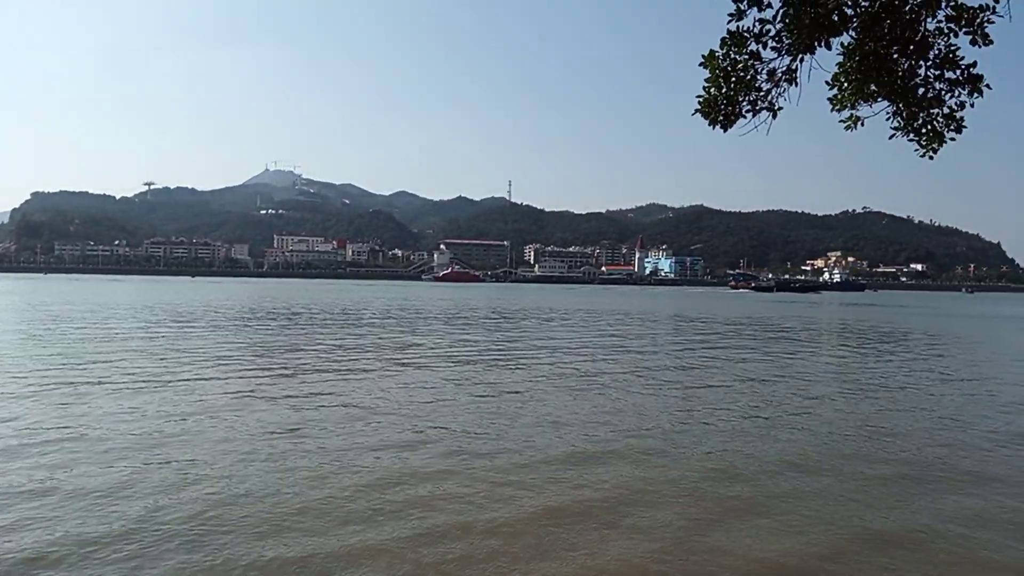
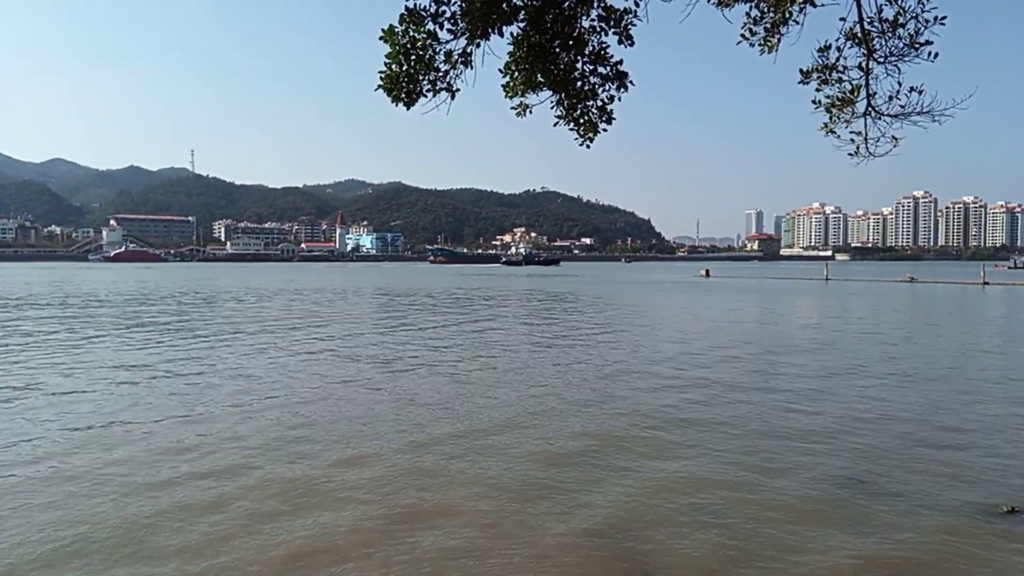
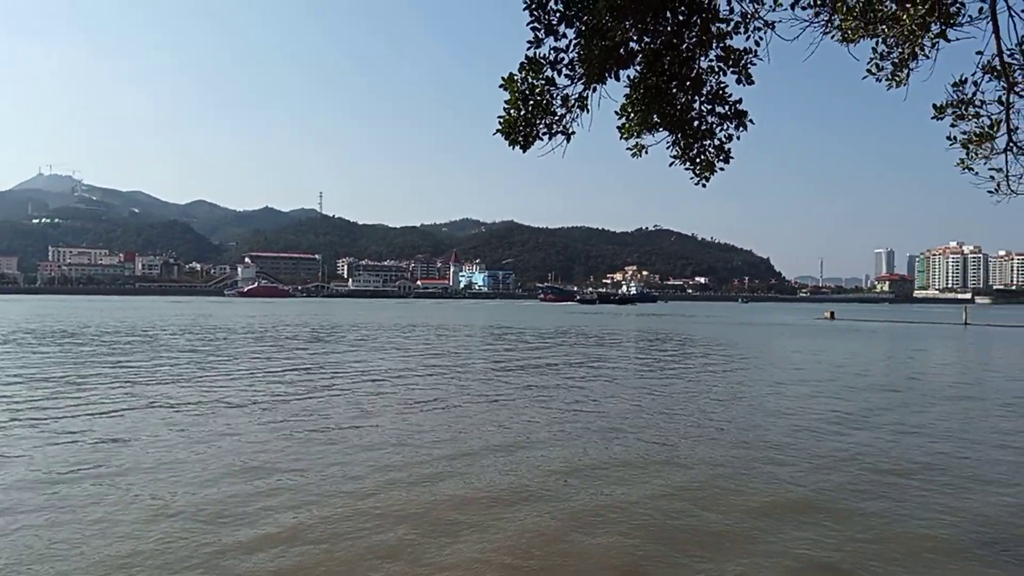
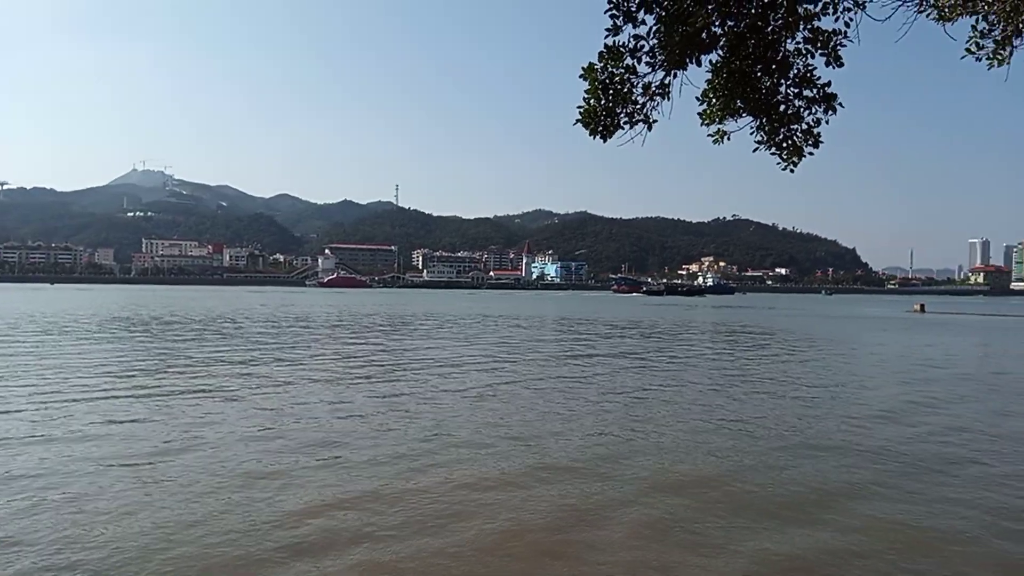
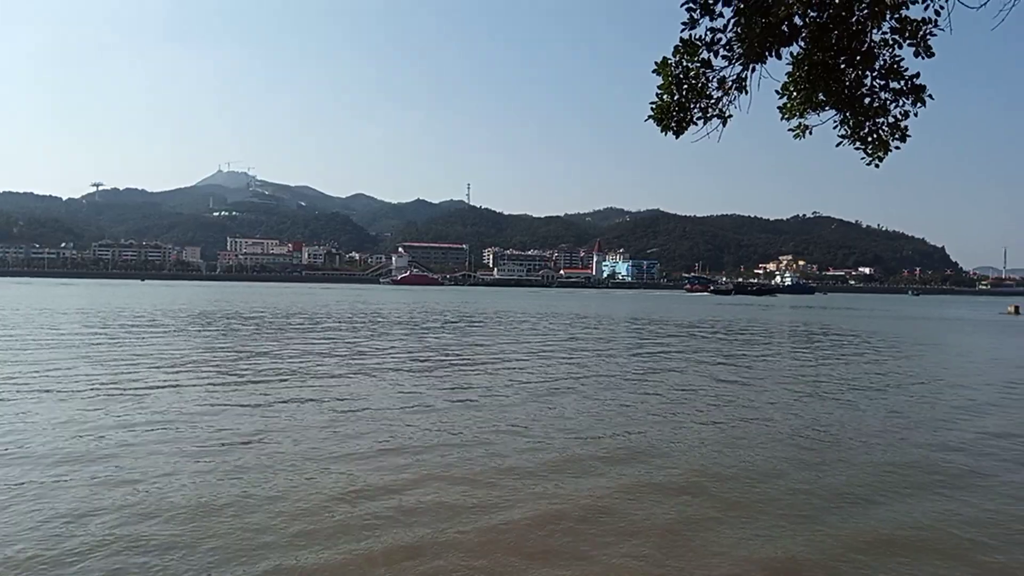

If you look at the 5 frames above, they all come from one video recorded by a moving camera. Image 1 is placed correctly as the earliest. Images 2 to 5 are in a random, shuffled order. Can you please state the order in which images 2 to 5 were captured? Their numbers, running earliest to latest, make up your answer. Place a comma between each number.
5, 4, 3, 2
